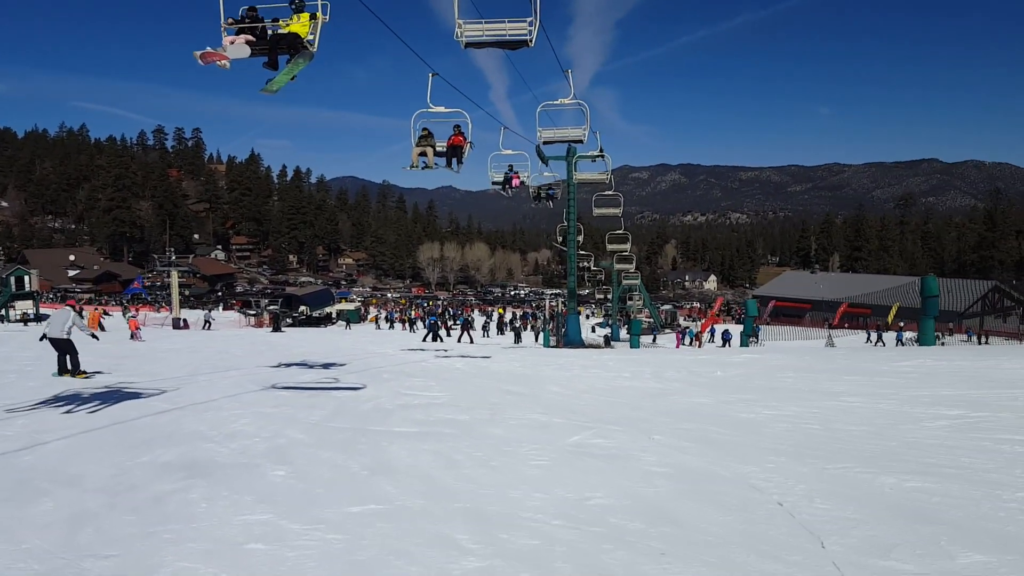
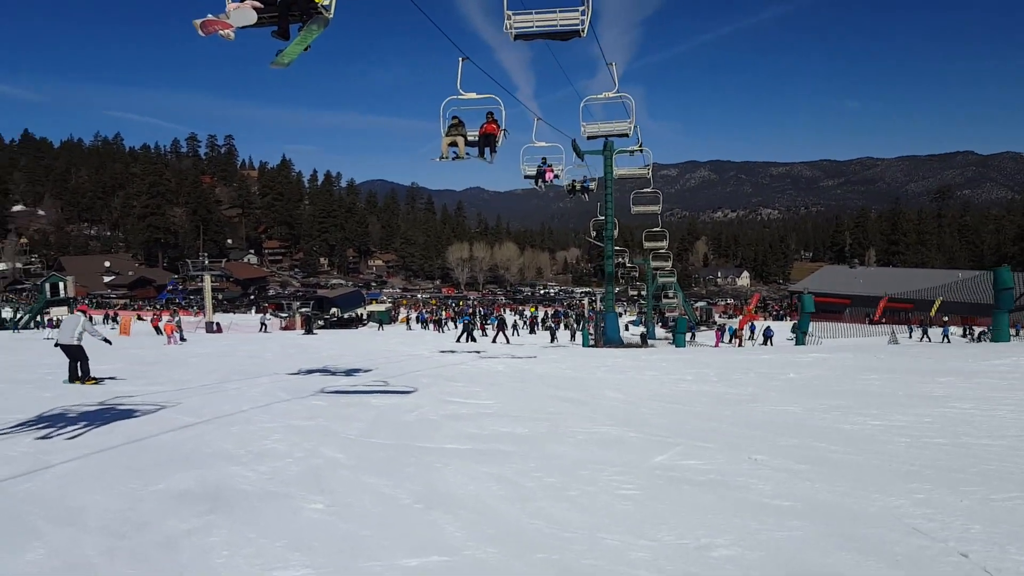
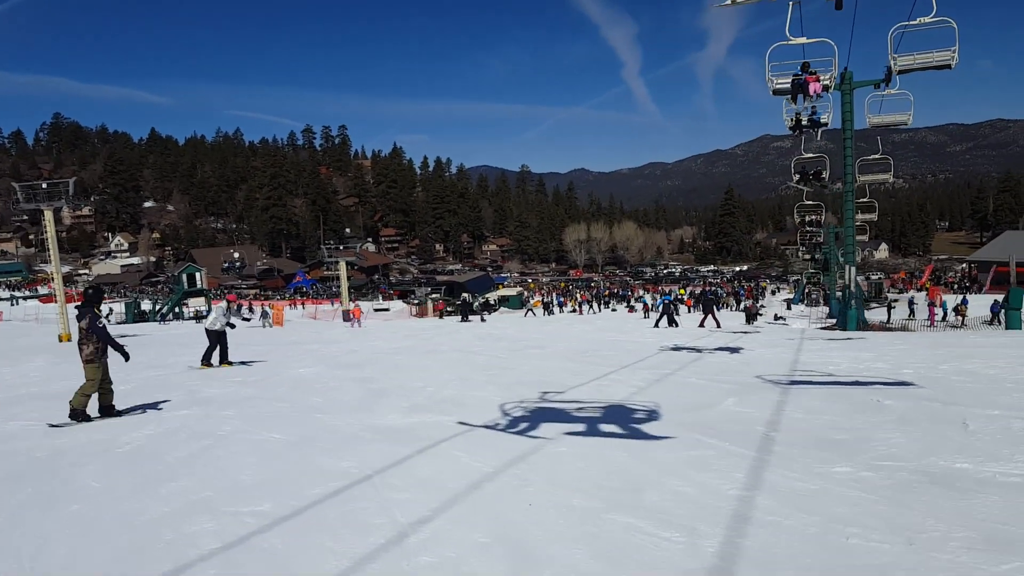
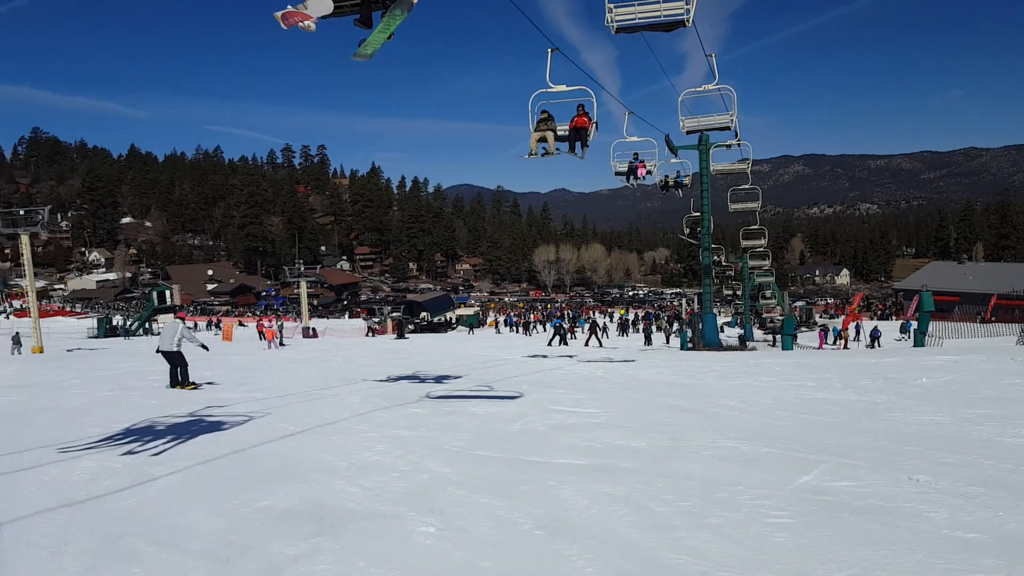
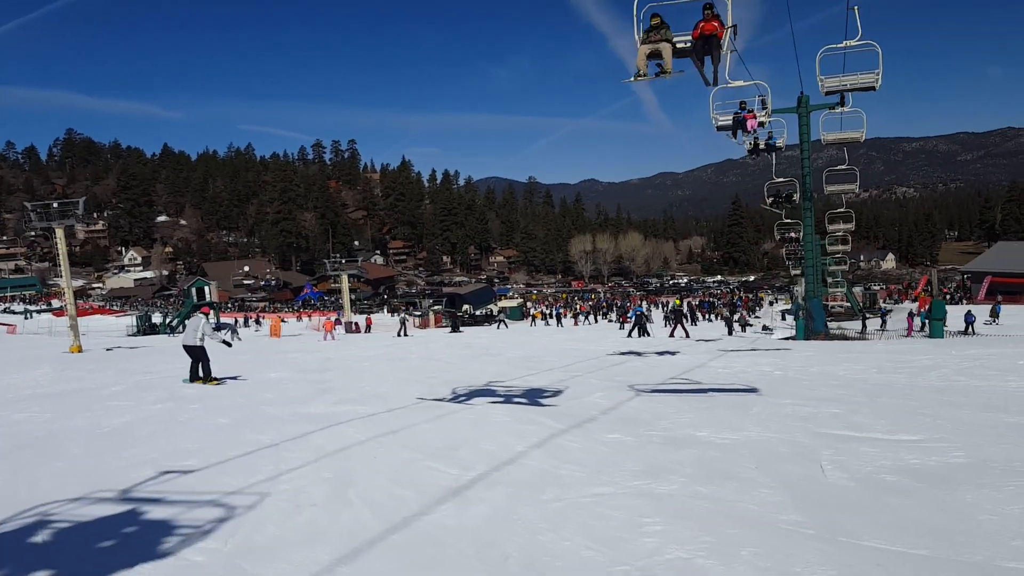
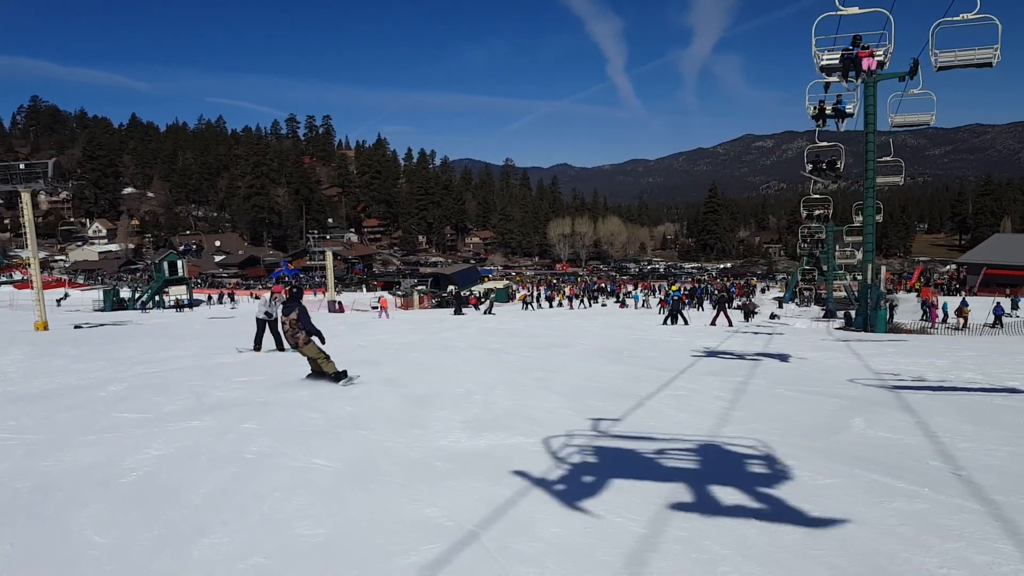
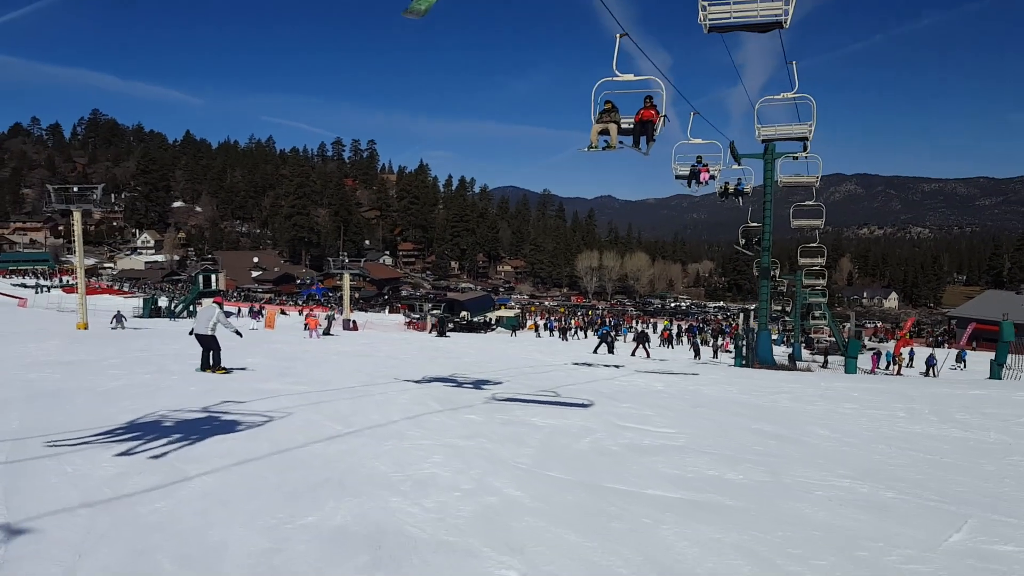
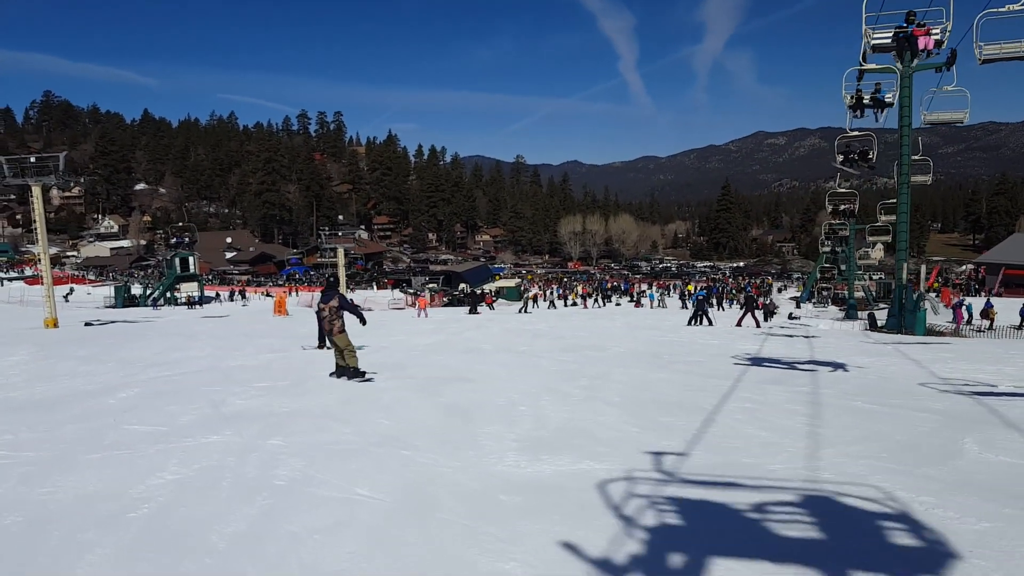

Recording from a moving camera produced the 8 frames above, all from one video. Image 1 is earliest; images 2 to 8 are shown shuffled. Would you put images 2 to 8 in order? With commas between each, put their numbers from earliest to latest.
2, 4, 7, 5, 3, 6, 8
